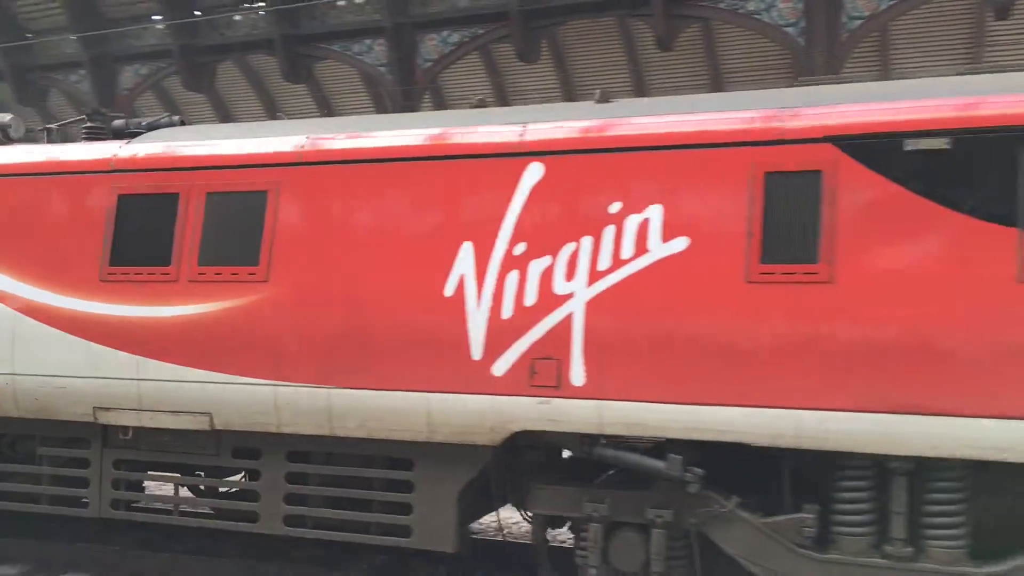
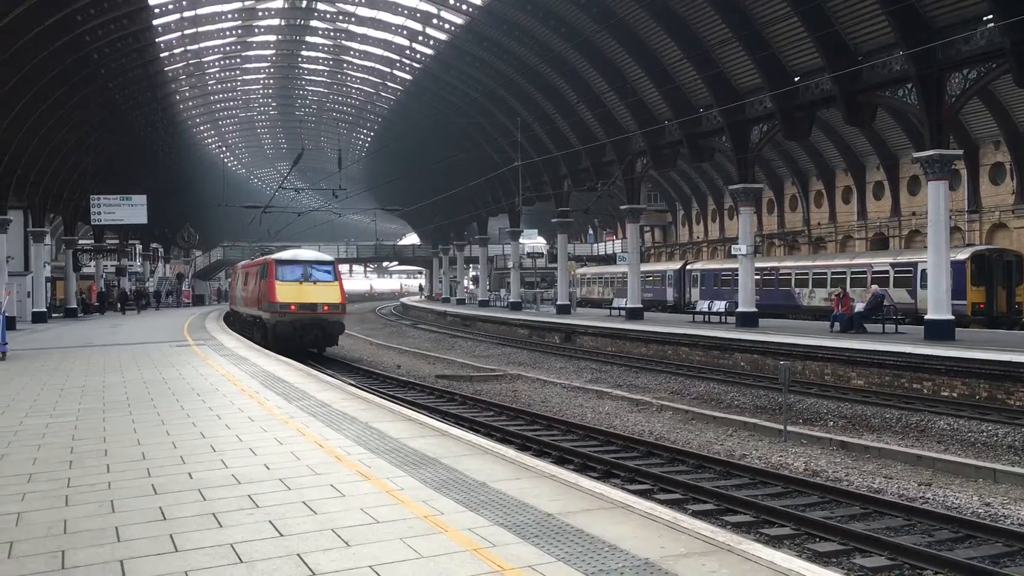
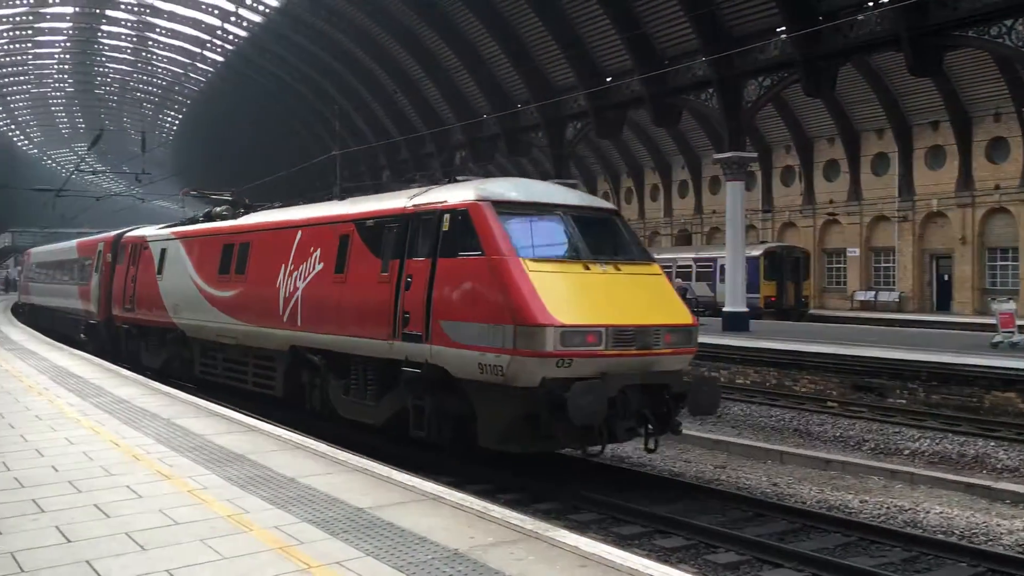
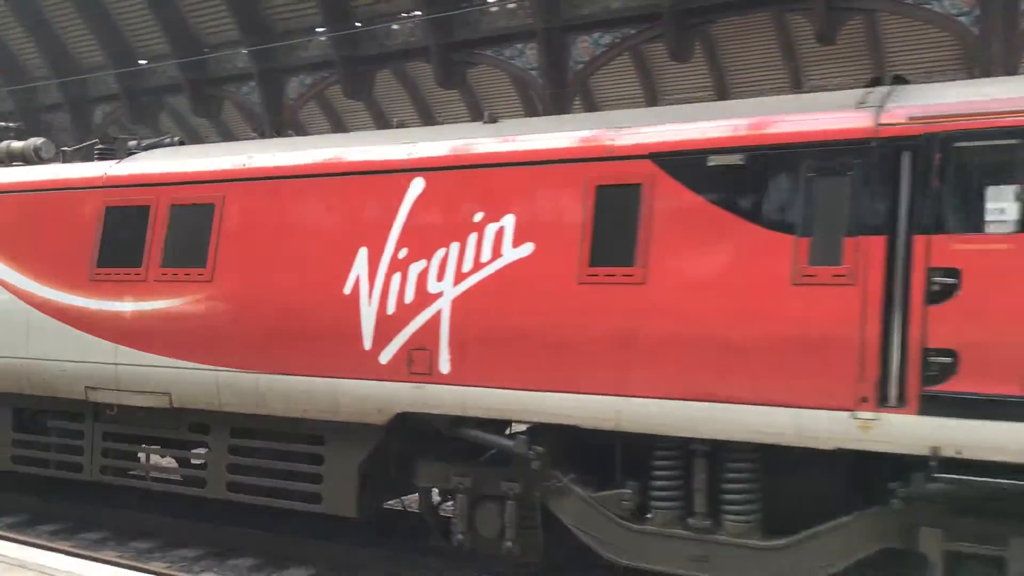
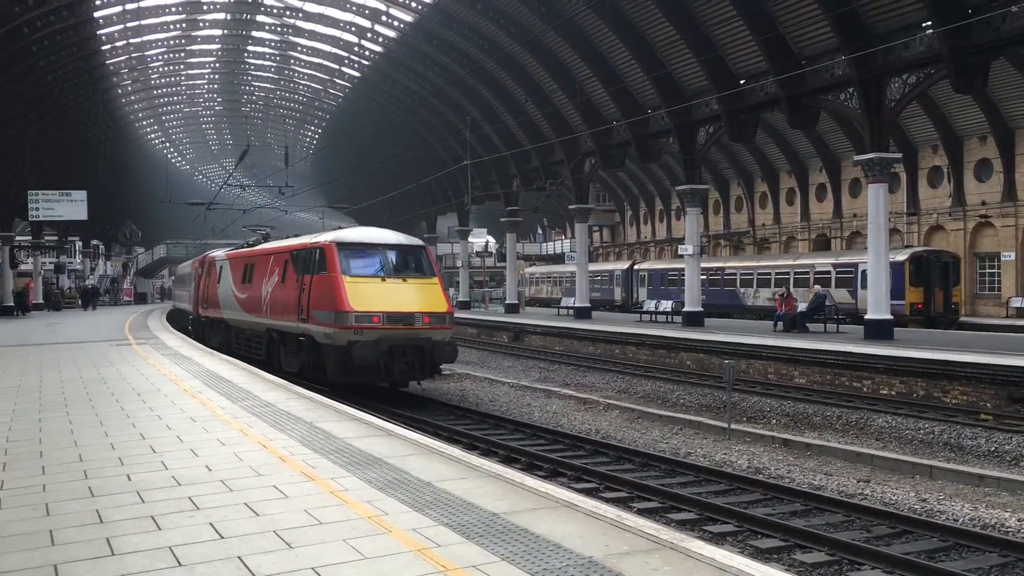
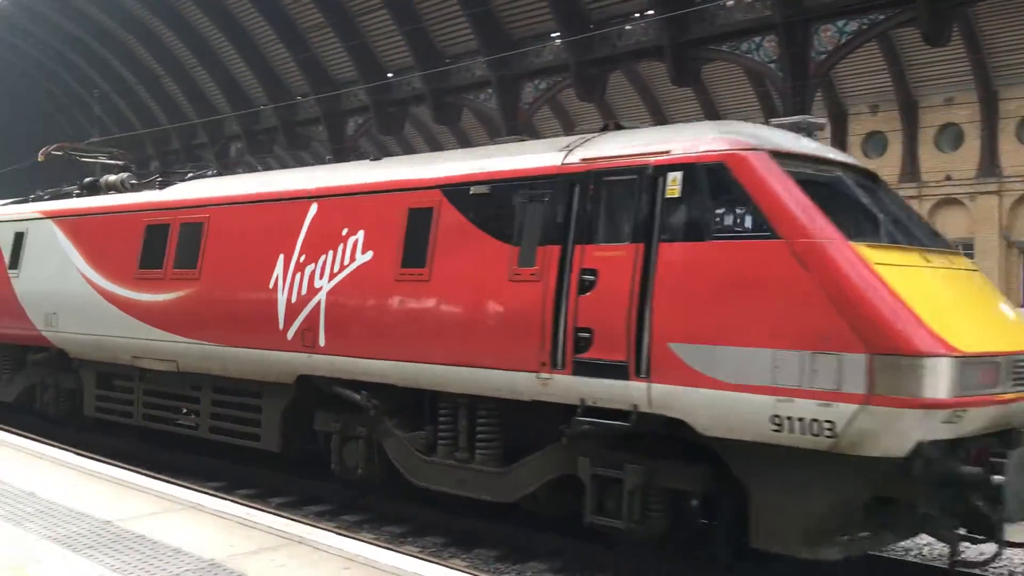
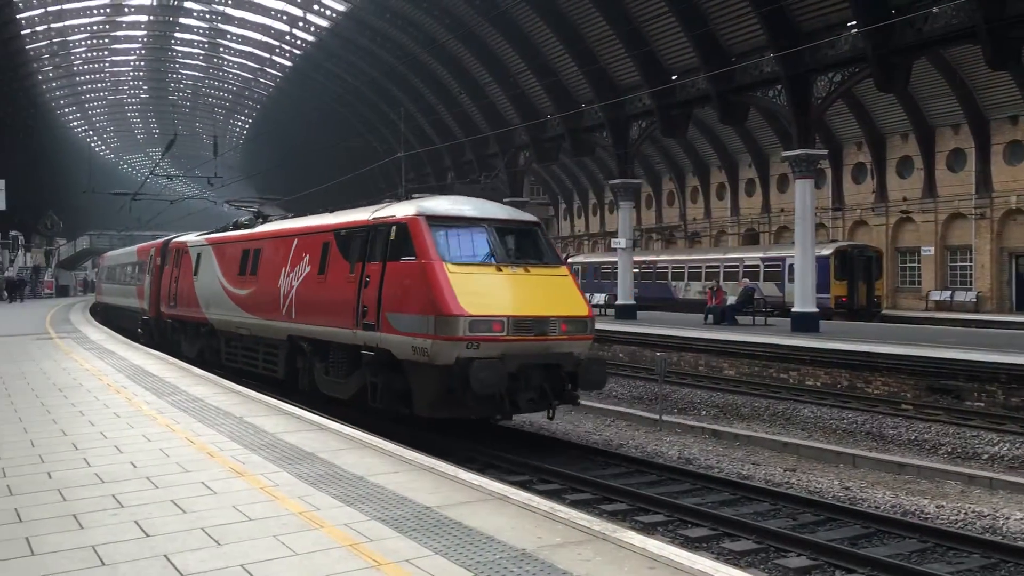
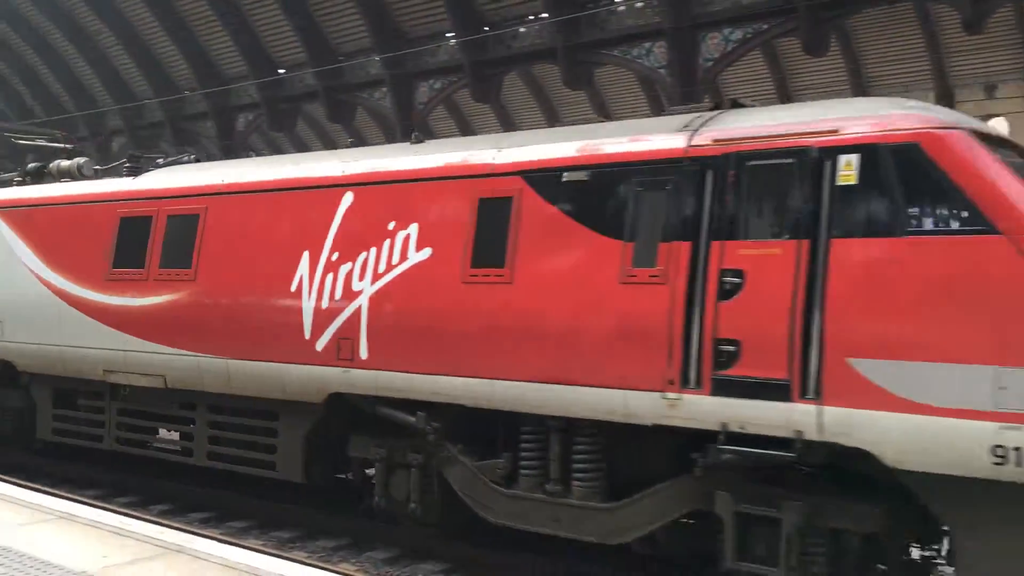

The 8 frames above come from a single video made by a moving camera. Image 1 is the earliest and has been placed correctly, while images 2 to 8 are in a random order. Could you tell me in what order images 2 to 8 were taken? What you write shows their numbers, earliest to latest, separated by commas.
4, 8, 6, 3, 7, 5, 2
